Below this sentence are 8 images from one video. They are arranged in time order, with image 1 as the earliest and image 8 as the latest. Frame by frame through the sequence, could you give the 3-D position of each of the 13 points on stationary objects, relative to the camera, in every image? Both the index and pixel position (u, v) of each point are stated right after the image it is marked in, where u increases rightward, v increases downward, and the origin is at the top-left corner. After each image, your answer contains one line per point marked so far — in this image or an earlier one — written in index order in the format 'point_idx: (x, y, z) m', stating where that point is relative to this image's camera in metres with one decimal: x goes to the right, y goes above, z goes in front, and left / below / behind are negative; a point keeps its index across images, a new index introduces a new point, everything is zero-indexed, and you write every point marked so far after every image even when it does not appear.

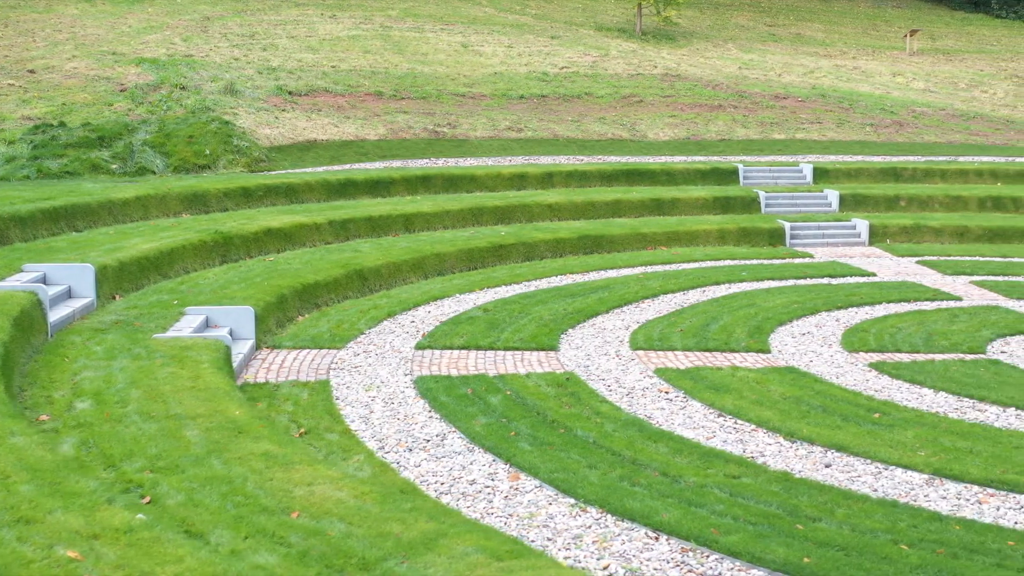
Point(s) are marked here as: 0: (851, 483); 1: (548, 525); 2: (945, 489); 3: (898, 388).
0: (+2.5, -1.5, +11.7) m
1: (+0.2, -1.6, +10.5) m
2: (+3.2, -1.5, +11.6) m
3: (+3.9, -1.0, +15.9) m
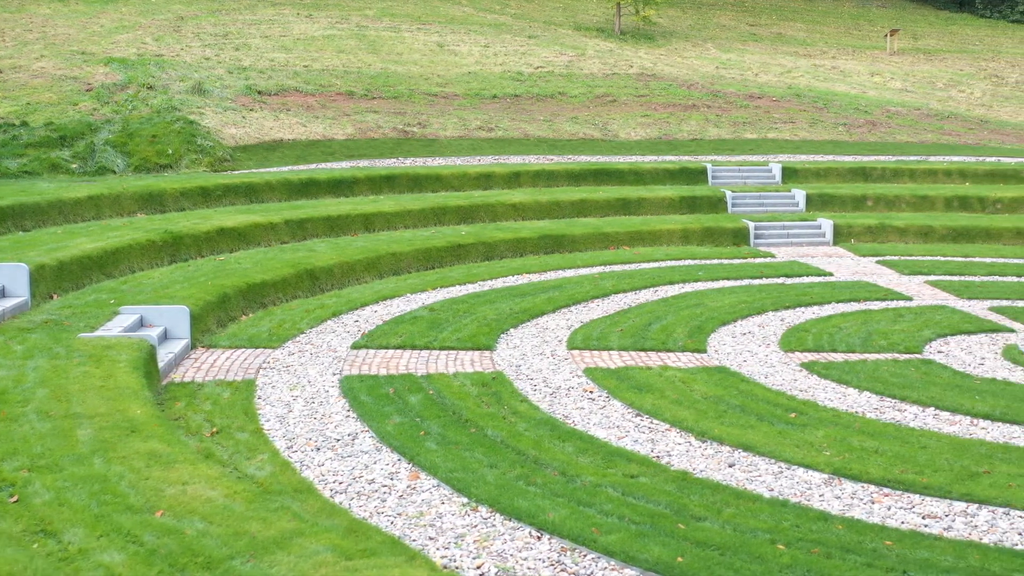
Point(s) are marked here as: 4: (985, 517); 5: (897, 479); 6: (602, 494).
0: (+1.8, -1.5, +11.8) m
1: (-0.5, -1.6, +10.5) m
2: (+2.4, -1.5, +11.6) m
3: (+3.1, -1.0, +15.9) m
4: (+3.2, -1.6, +10.8) m
5: (+2.9, -1.4, +11.8) m
6: (+0.6, -1.5, +11.1) m
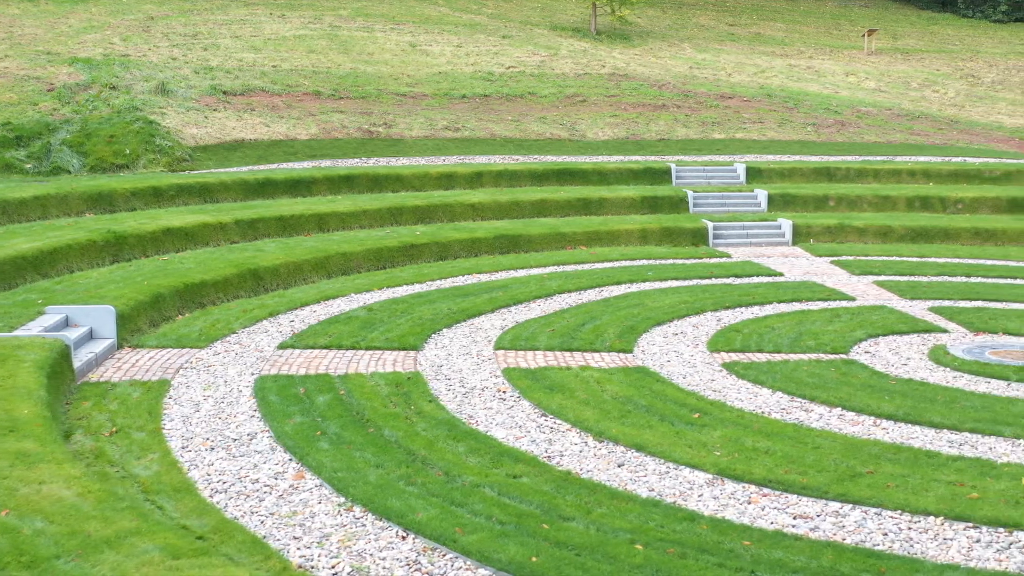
0: (+0.9, -1.5, +11.8) m
1: (-1.4, -1.6, +10.6) m
2: (+1.6, -1.5, +11.7) m
3: (+2.3, -1.0, +16.0) m
4: (+2.3, -1.6, +10.8) m
5: (+2.0, -1.4, +11.8) m
6: (-0.2, -1.5, +11.2) m
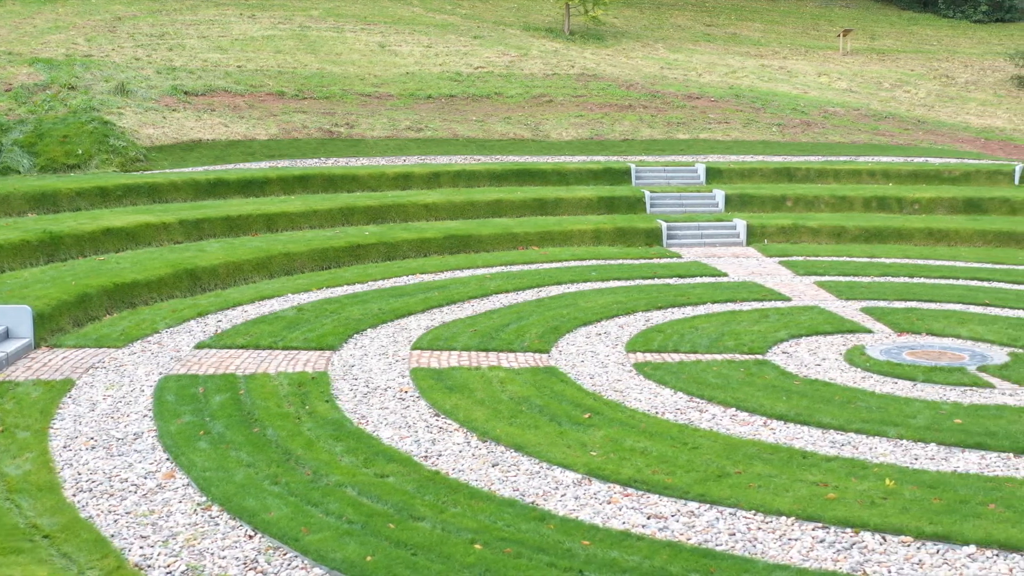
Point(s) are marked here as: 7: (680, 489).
0: (-0.1, -1.5, +11.9) m
1: (-2.4, -1.6, +10.6) m
2: (+0.6, -1.5, +11.7) m
3: (+1.3, -1.0, +16.0) m
4: (+1.3, -1.6, +10.9) m
5: (+1.0, -1.4, +11.9) m
6: (-1.2, -1.5, +11.3) m
7: (+1.2, -1.5, +11.5) m
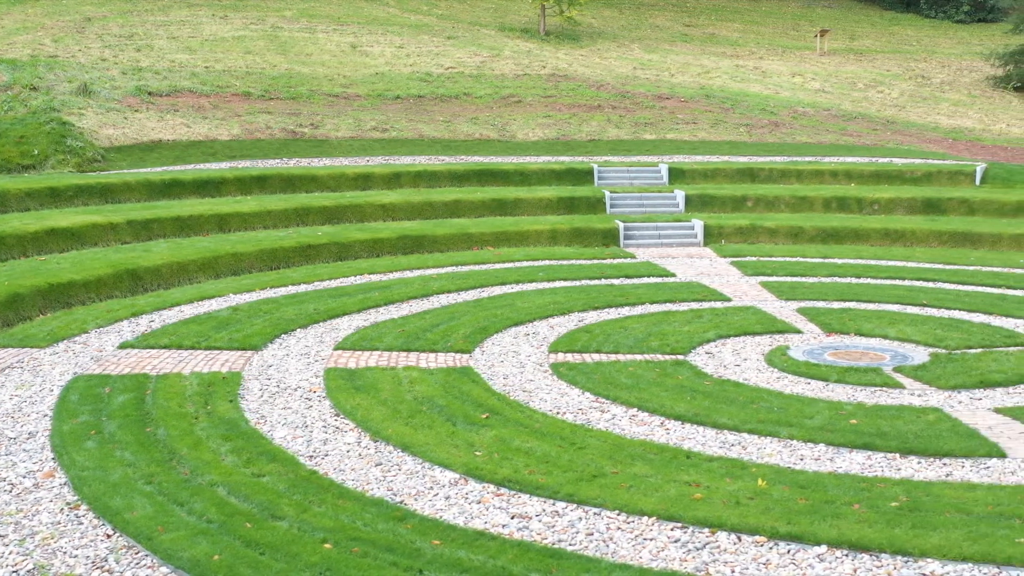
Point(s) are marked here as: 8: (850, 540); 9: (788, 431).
0: (-1.0, -1.5, +11.9) m
1: (-3.4, -1.6, +10.7) m
2: (-0.4, -1.5, +11.8) m
3: (+0.4, -1.0, +16.0) m
4: (+0.4, -1.6, +10.9) m
5: (+0.1, -1.4, +11.9) m
6: (-2.2, -1.5, +11.3) m
7: (+0.3, -1.5, +11.6) m
8: (+2.2, -1.6, +10.2) m
9: (+2.4, -1.3, +13.8) m
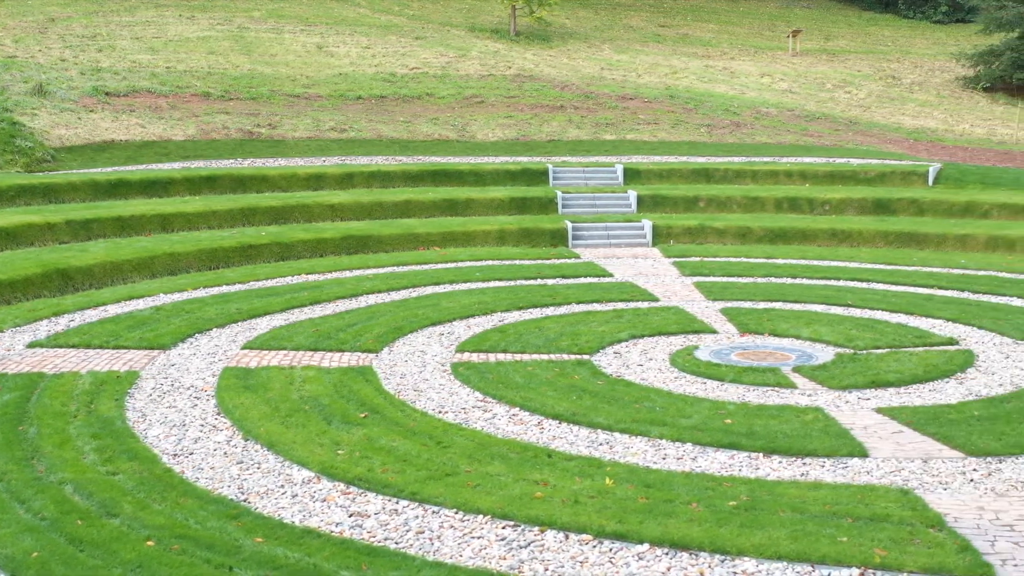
0: (-2.2, -1.5, +12.0) m
1: (-4.5, -1.6, +10.8) m
2: (-1.5, -1.5, +11.8) m
3: (-0.7, -1.0, +16.1) m
4: (-0.7, -1.6, +11.0) m
5: (-1.1, -1.4, +12.0) m
6: (-3.3, -1.5, +11.4) m
7: (-0.8, -1.5, +11.6) m
8: (+1.1, -1.6, +10.3) m
9: (+1.3, -1.3, +13.8) m
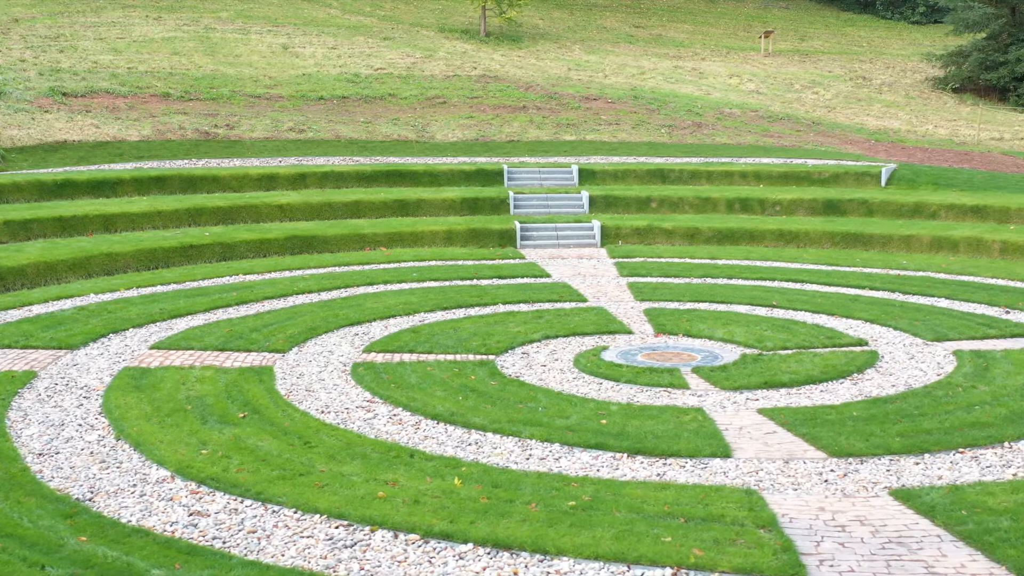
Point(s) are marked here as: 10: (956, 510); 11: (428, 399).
0: (-3.3, -1.5, +12.1) m
1: (-5.6, -1.6, +10.9) m
2: (-2.6, -1.5, +11.9) m
3: (-1.8, -1.0, +16.1) m
4: (-1.9, -1.6, +11.0) m
5: (-2.2, -1.4, +12.0) m
6: (-4.5, -1.5, +11.5) m
7: (-2.0, -1.5, +11.7) m
8: (-0.1, -1.6, +10.3) m
9: (+0.2, -1.3, +13.8) m
10: (+3.1, -1.6, +11.1) m
11: (-0.8, -1.1, +15.4) m
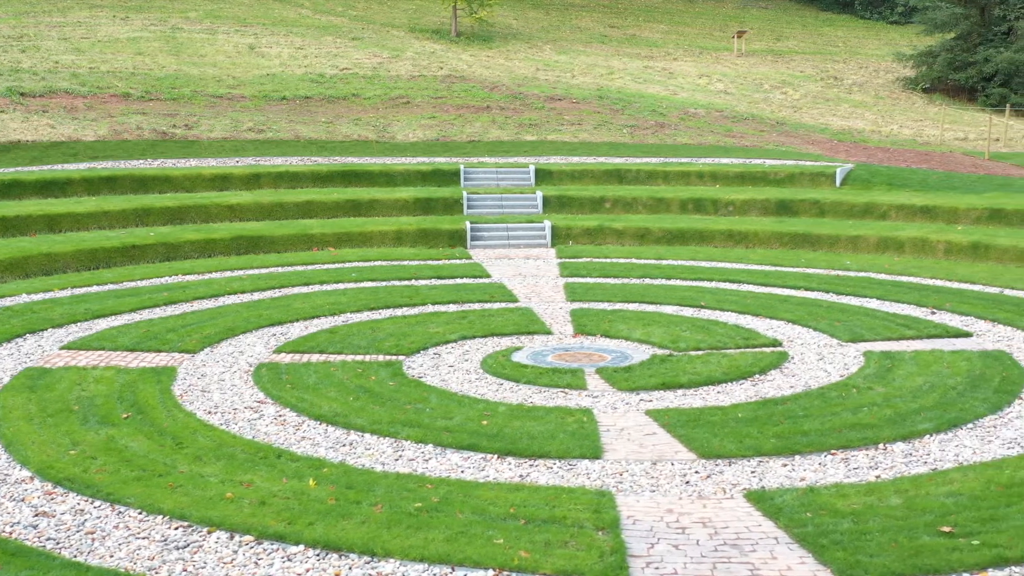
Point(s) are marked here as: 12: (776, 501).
0: (-4.4, -1.5, +12.1) m
1: (-6.7, -1.6, +10.9) m
2: (-3.7, -1.5, +11.9) m
3: (-2.9, -1.0, +16.1) m
4: (-3.0, -1.6, +11.0) m
5: (-3.3, -1.4, +12.0) m
6: (-5.5, -1.5, +11.5) m
7: (-3.1, -1.5, +11.7) m
8: (-1.2, -1.6, +10.3) m
9: (-0.9, -1.3, +13.8) m
10: (+2.0, -1.6, +11.0) m
11: (-1.9, -1.1, +15.4) m
12: (+1.9, -1.5, +11.4) m
